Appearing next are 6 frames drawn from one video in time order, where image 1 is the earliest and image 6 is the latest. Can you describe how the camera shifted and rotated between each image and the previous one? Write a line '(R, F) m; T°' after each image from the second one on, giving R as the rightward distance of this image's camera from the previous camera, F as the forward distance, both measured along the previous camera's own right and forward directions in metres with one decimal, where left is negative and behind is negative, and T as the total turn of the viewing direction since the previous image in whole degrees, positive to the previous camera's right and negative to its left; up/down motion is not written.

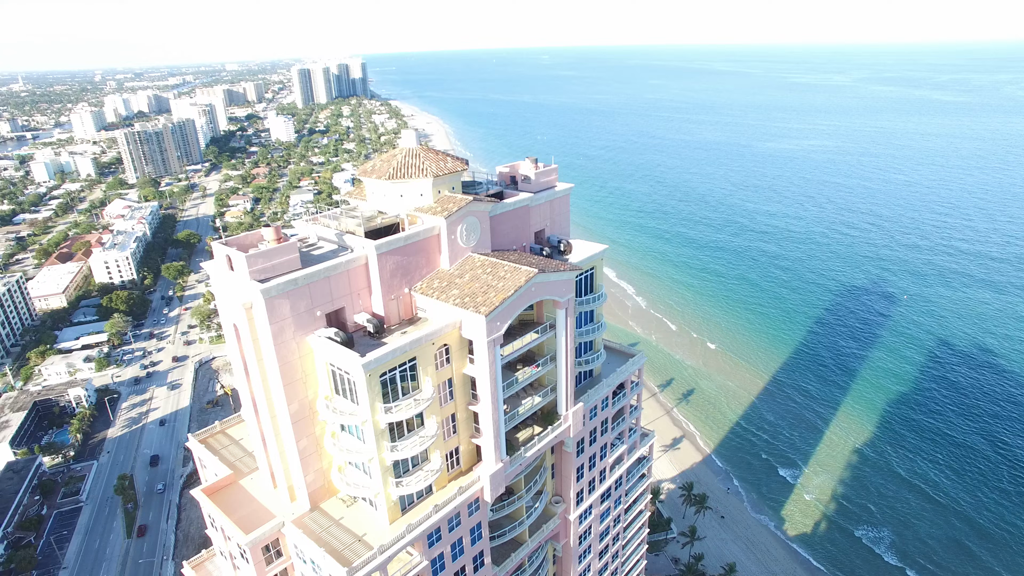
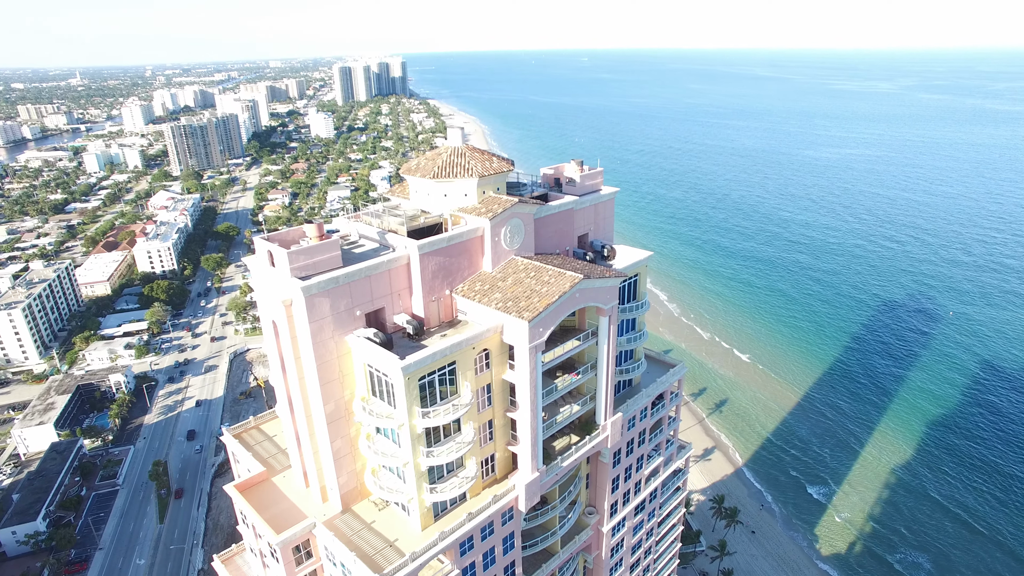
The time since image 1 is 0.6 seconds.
(-0.3, +0.4) m; -3°
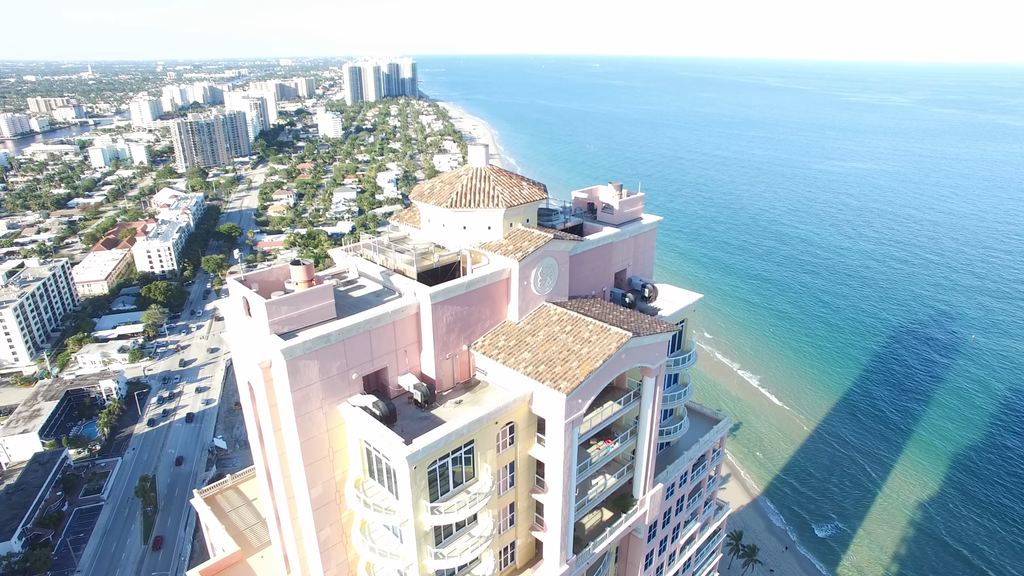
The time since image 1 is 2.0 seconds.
(-0.5, +2.3) m; 0°
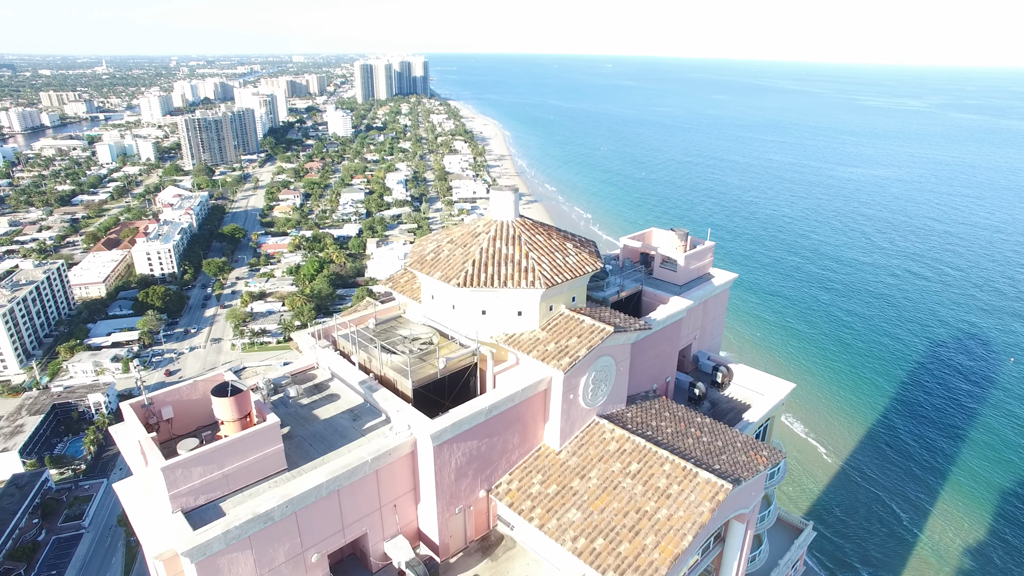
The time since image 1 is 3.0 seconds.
(-0.4, +3.3) m; -1°
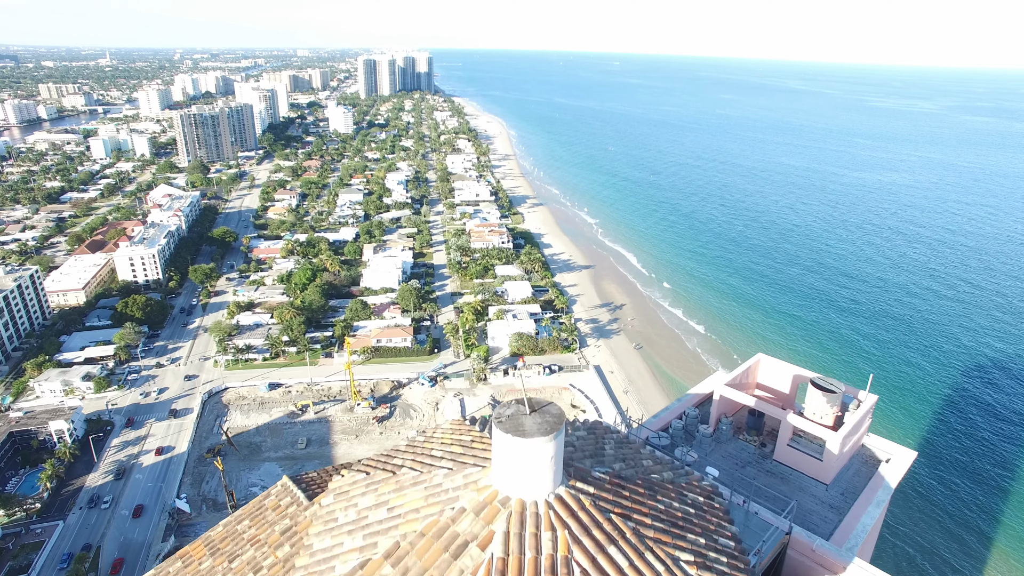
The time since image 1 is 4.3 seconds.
(-0.2, +4.7) m; 0°
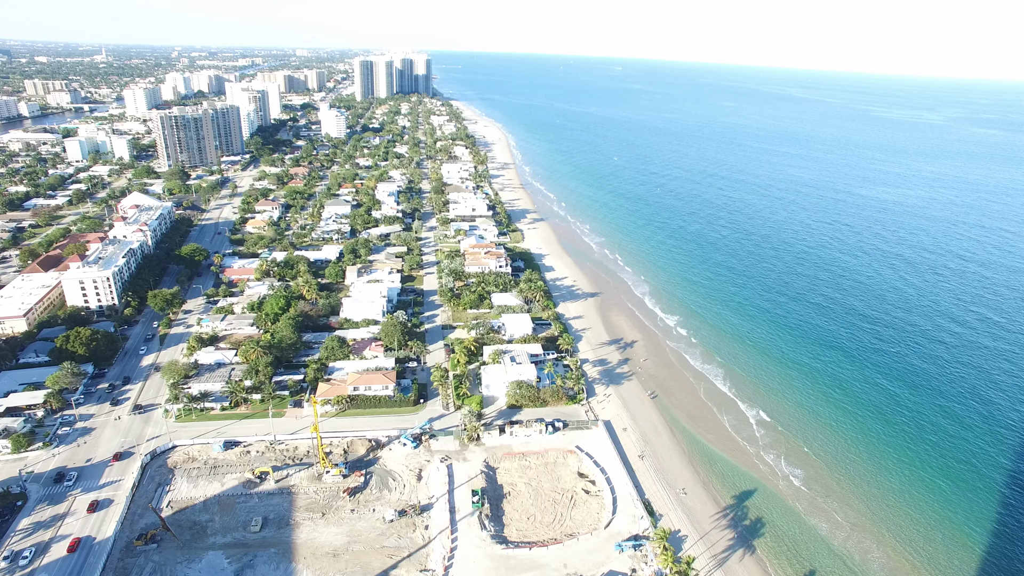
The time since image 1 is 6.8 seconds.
(-0.3, +8.4) m; 0°
